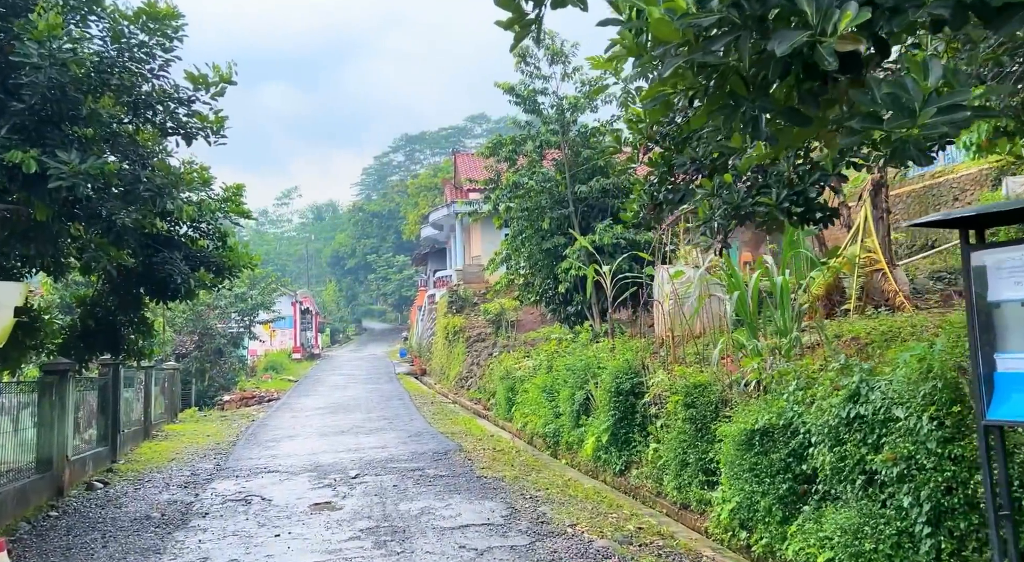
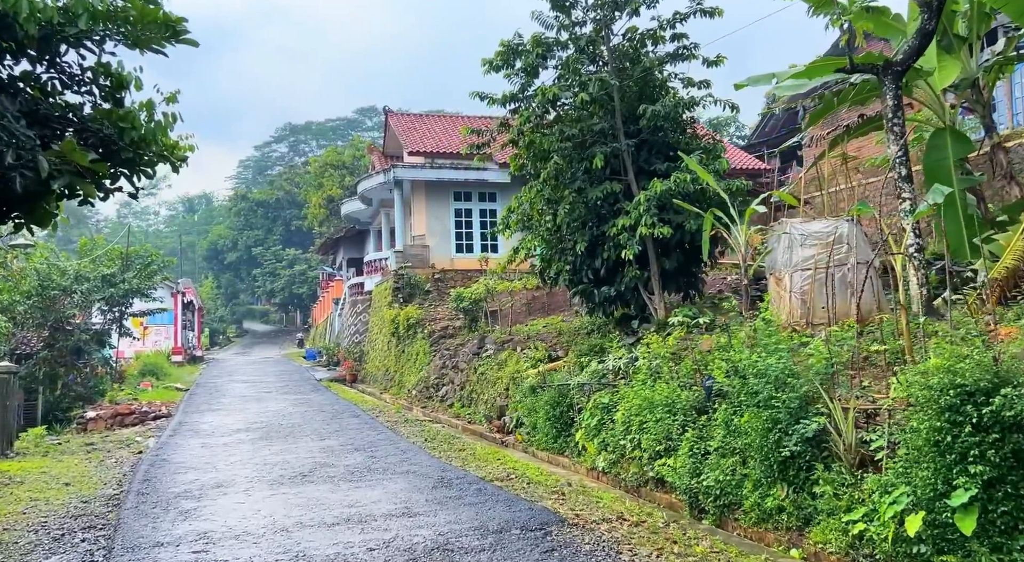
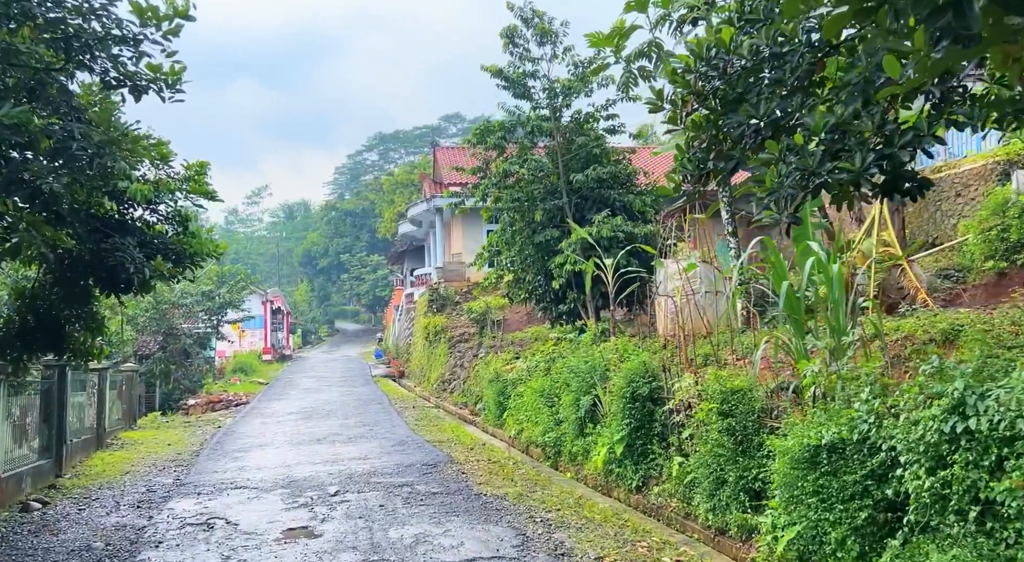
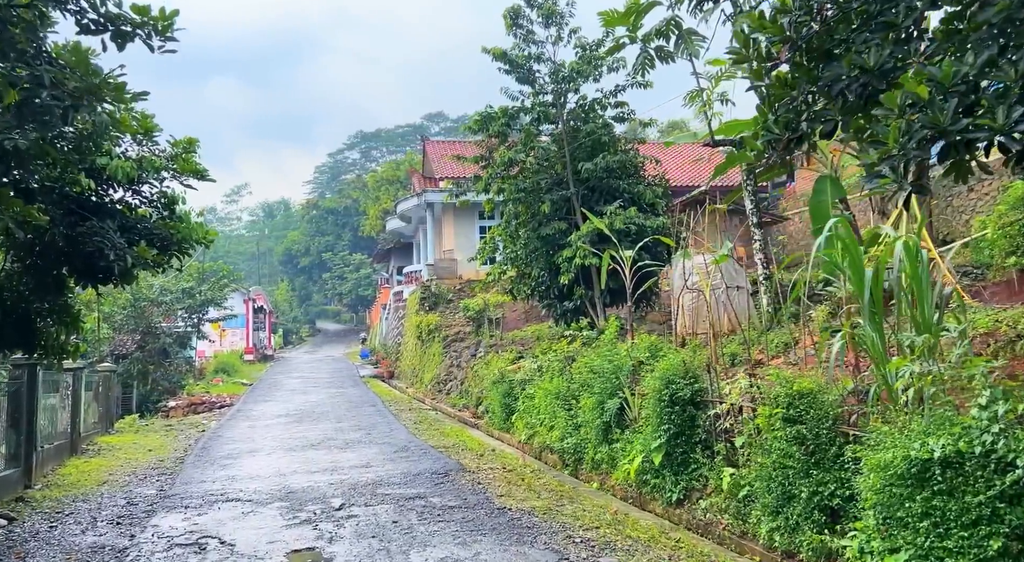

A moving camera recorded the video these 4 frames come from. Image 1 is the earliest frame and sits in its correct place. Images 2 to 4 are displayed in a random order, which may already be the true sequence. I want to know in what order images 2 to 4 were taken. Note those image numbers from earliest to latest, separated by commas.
3, 4, 2
